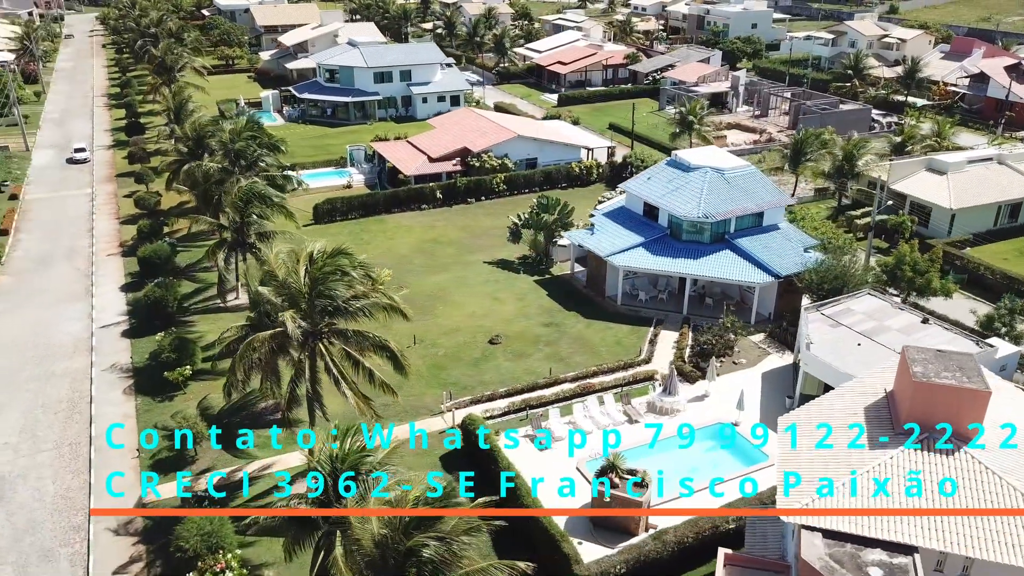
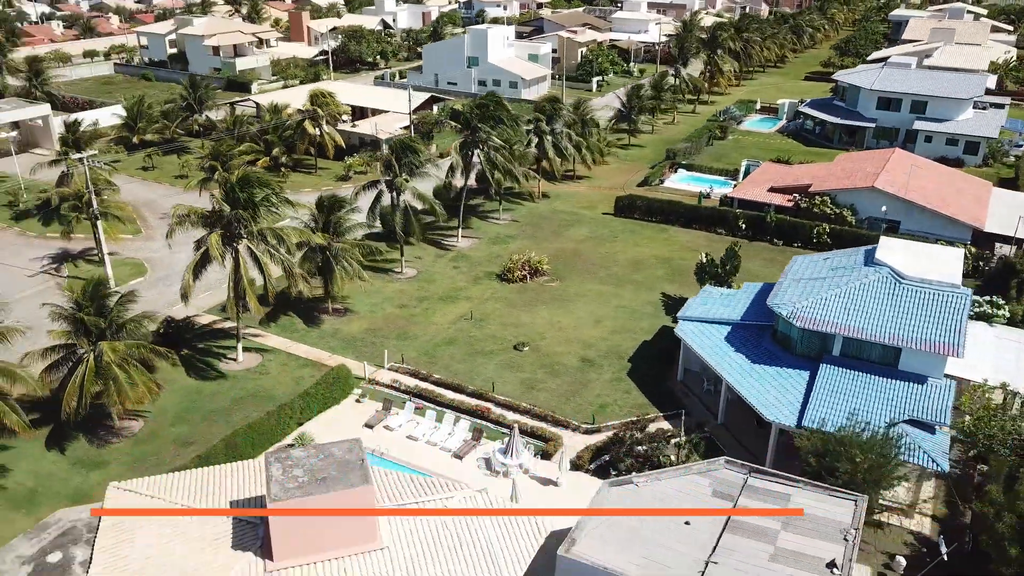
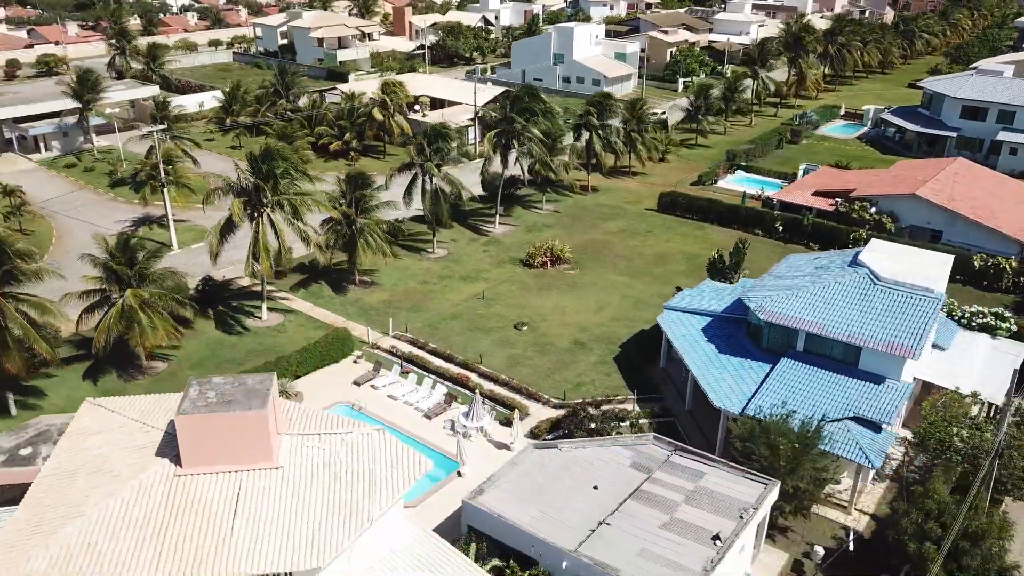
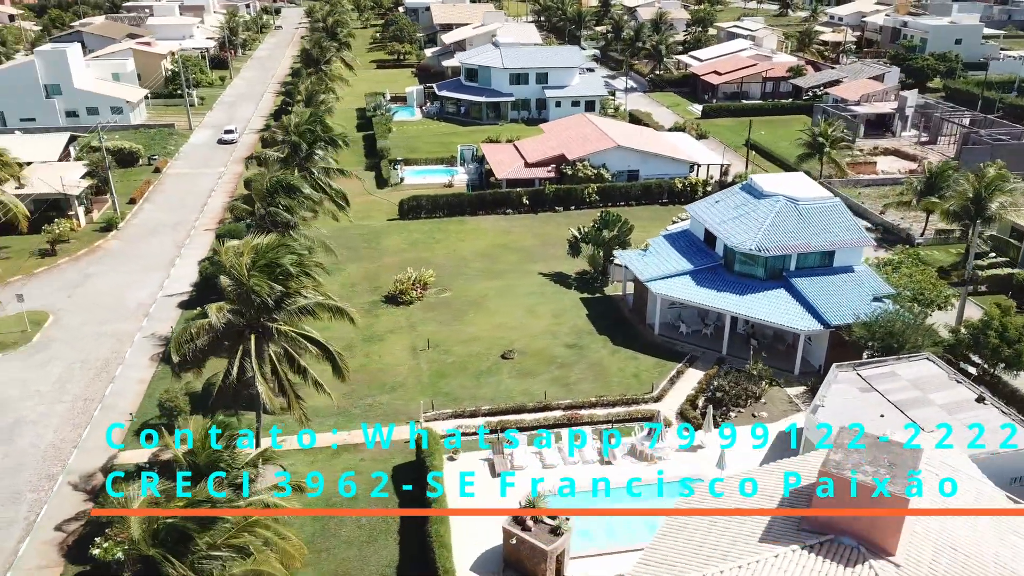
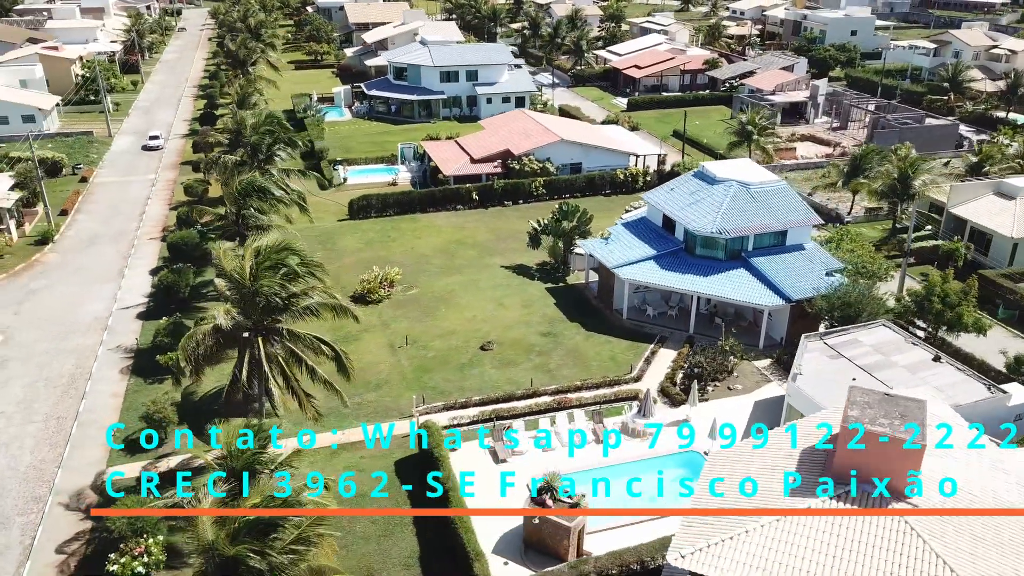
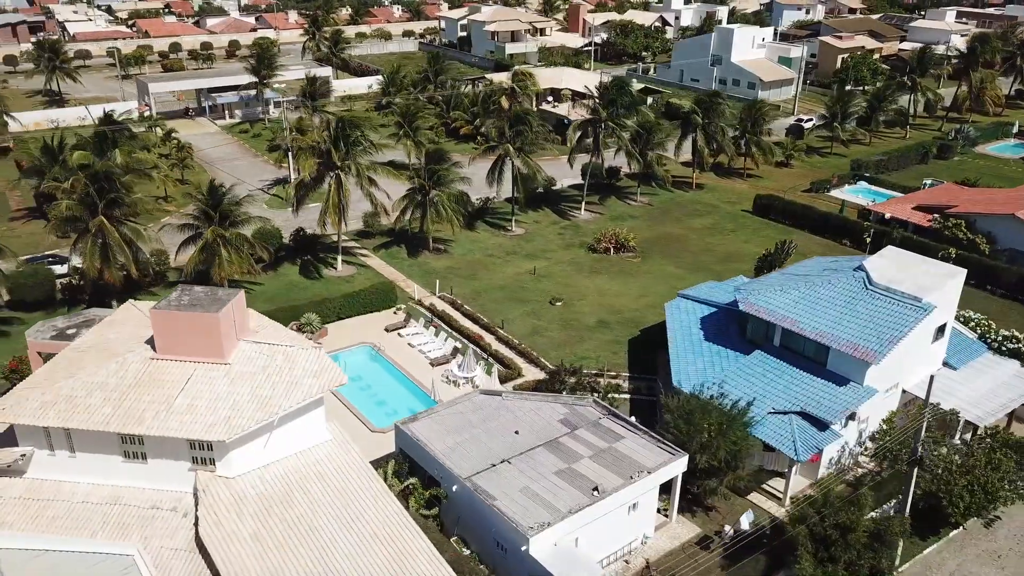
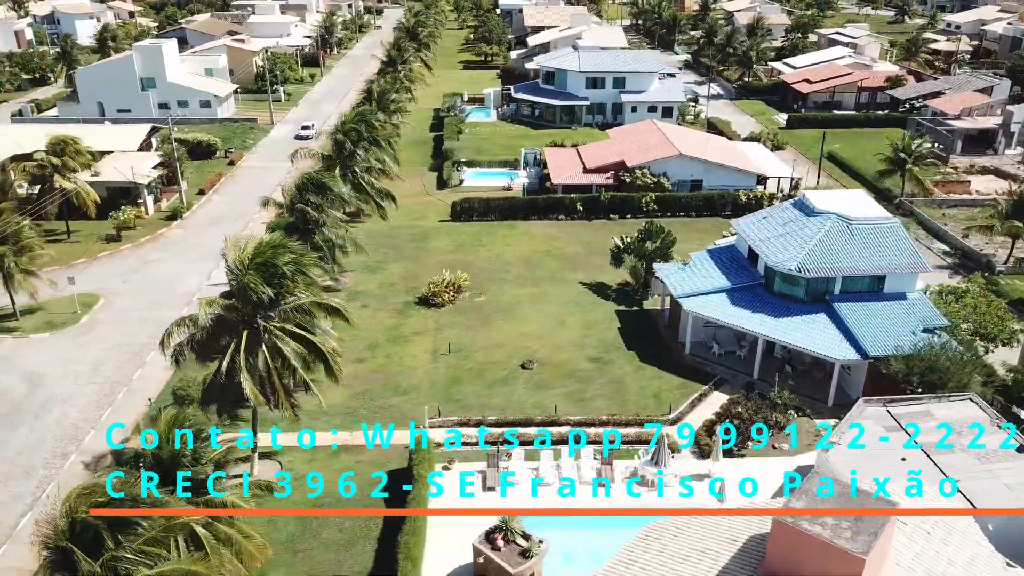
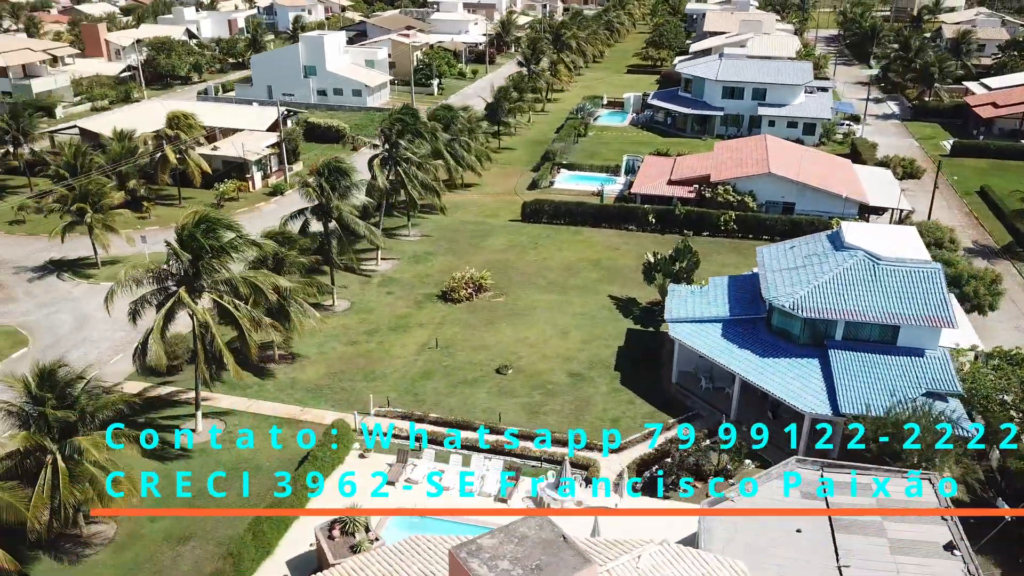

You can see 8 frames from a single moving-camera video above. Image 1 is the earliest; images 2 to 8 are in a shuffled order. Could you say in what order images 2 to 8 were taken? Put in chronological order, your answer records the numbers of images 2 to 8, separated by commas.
5, 4, 7, 8, 2, 3, 6
